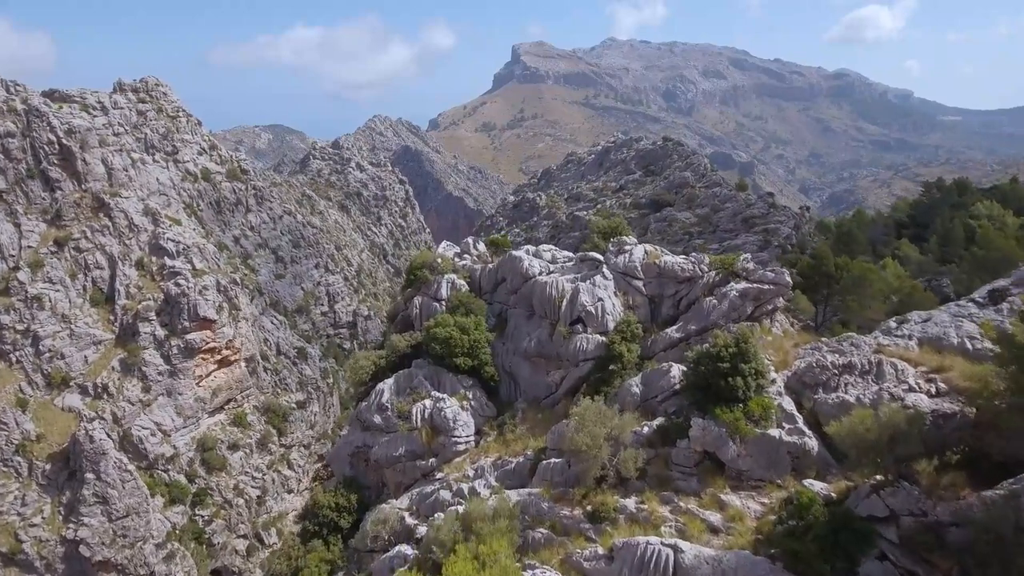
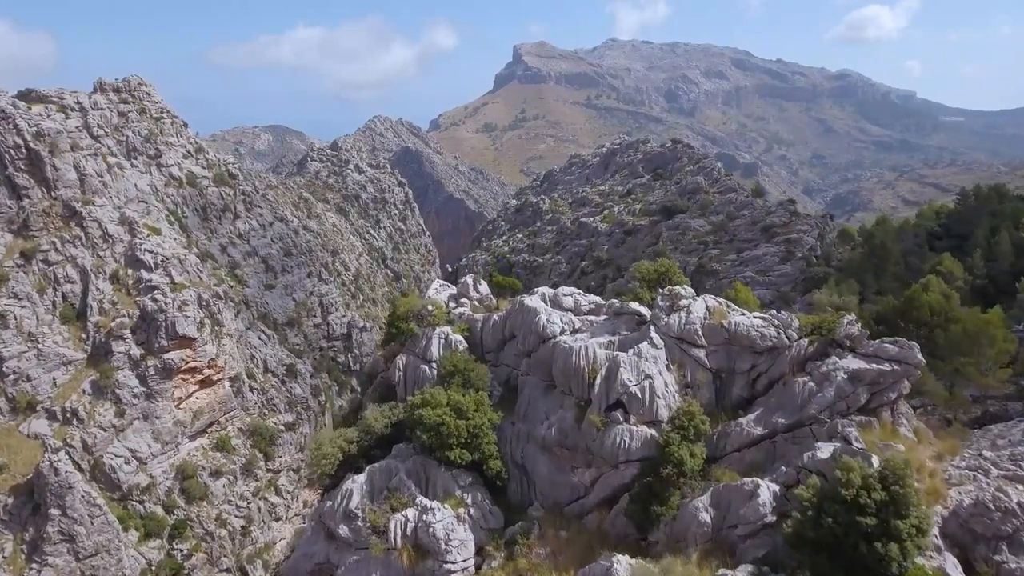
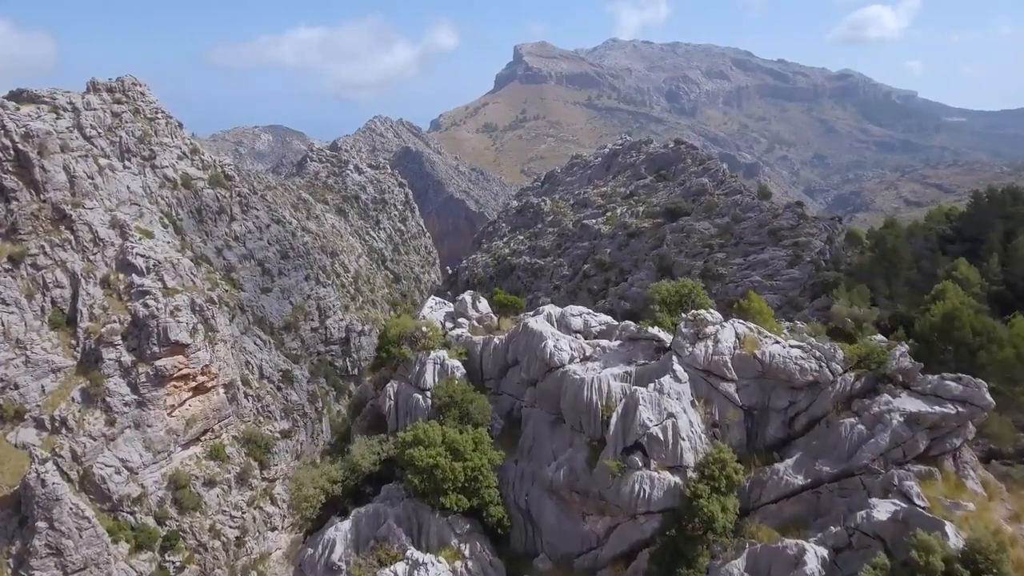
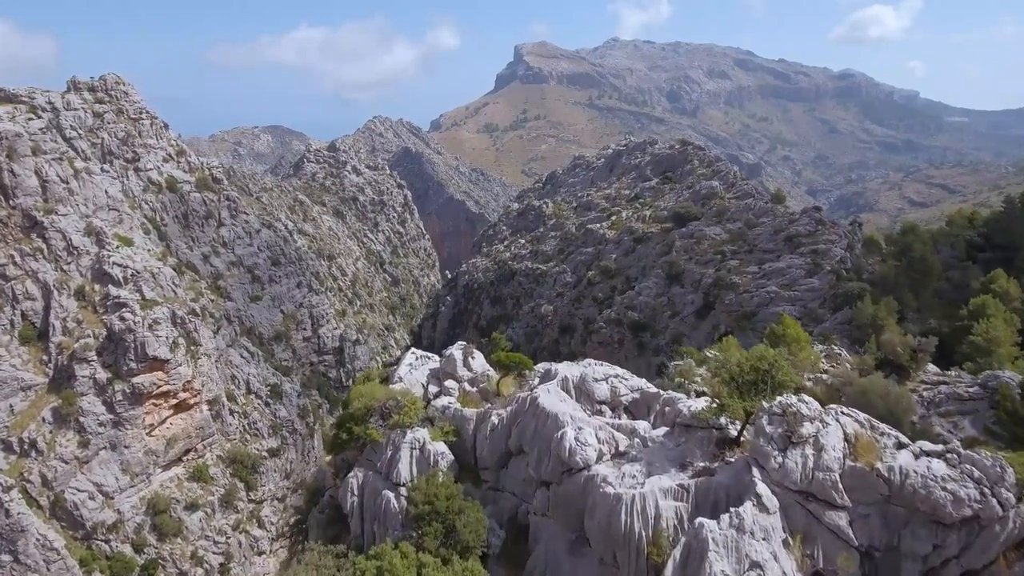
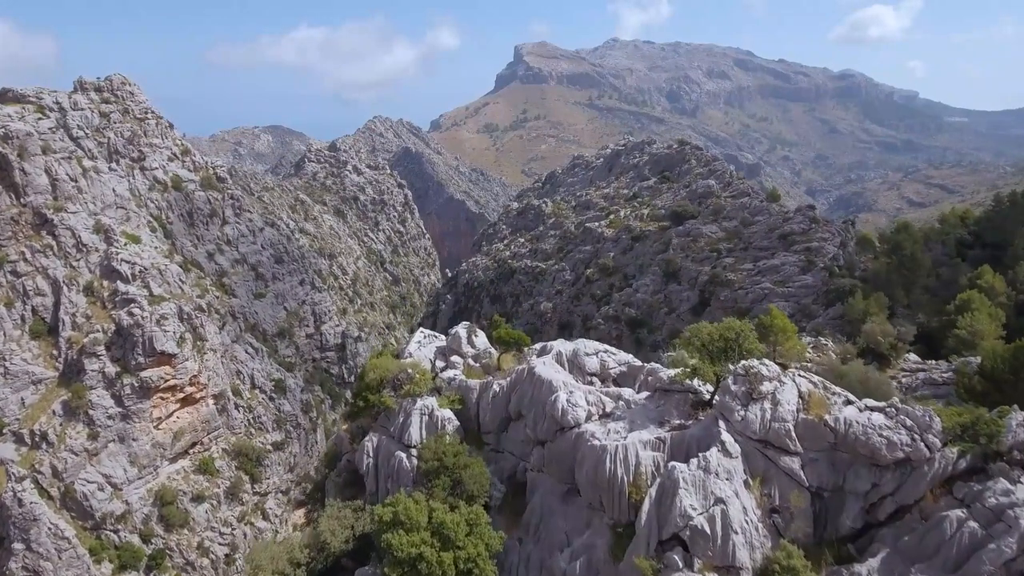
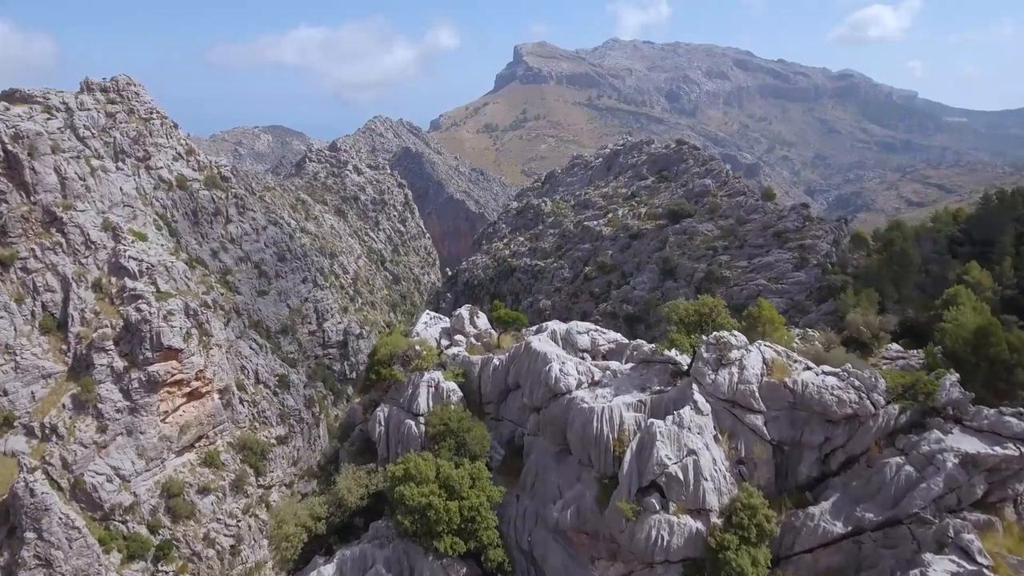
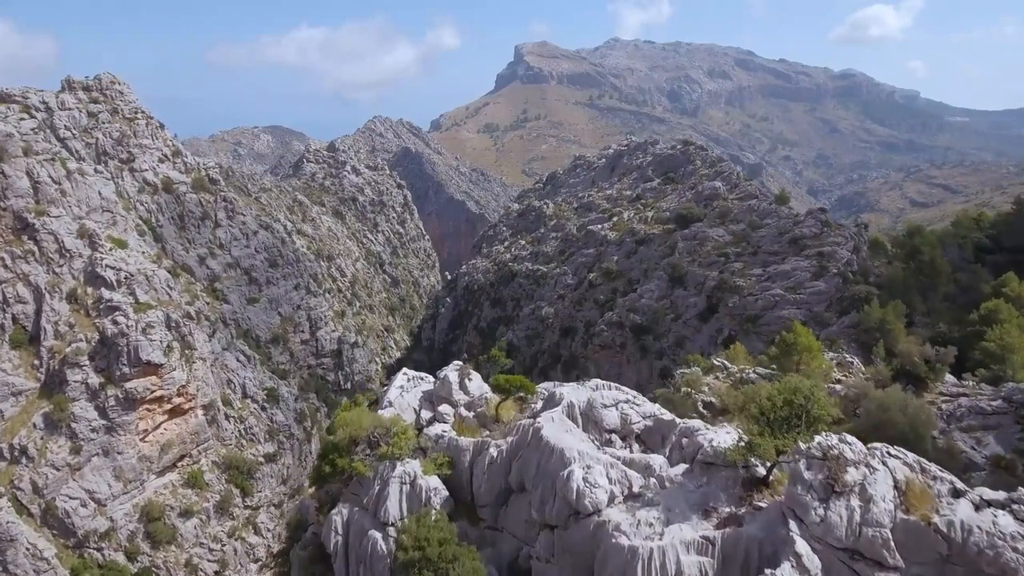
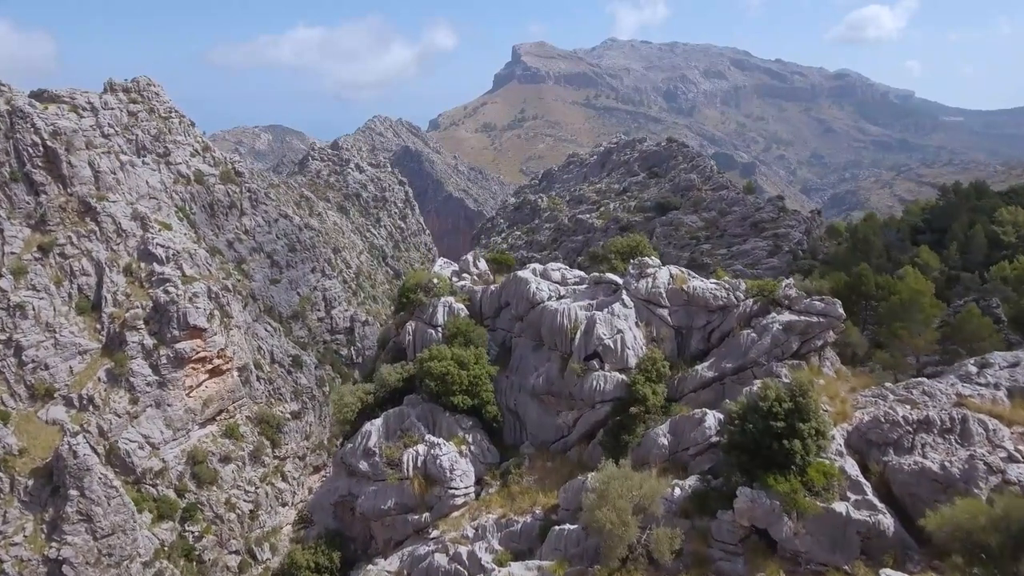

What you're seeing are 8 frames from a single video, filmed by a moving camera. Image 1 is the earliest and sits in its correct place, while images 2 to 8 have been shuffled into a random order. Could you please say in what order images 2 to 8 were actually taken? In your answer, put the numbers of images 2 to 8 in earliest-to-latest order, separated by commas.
8, 2, 3, 6, 5, 4, 7
